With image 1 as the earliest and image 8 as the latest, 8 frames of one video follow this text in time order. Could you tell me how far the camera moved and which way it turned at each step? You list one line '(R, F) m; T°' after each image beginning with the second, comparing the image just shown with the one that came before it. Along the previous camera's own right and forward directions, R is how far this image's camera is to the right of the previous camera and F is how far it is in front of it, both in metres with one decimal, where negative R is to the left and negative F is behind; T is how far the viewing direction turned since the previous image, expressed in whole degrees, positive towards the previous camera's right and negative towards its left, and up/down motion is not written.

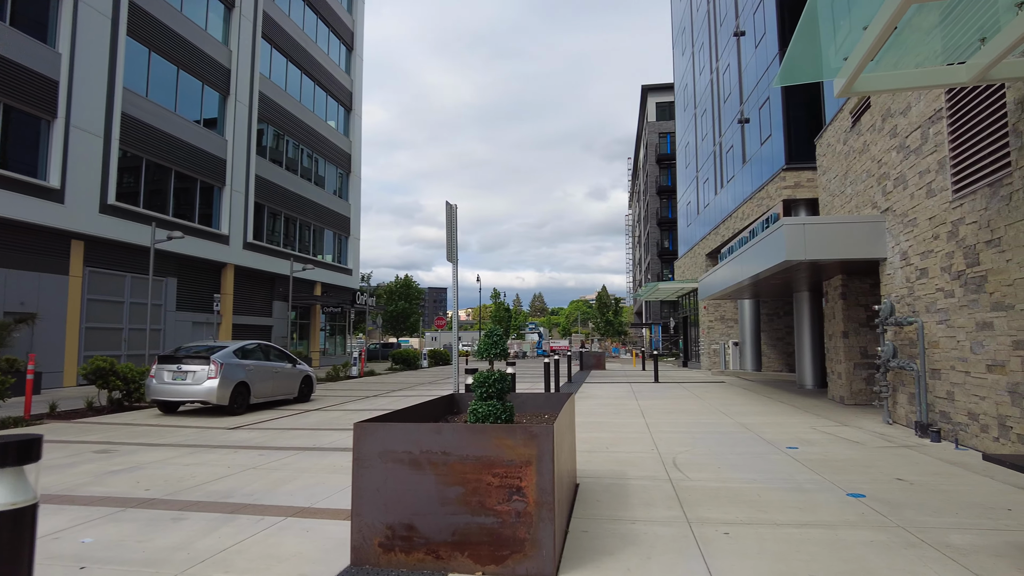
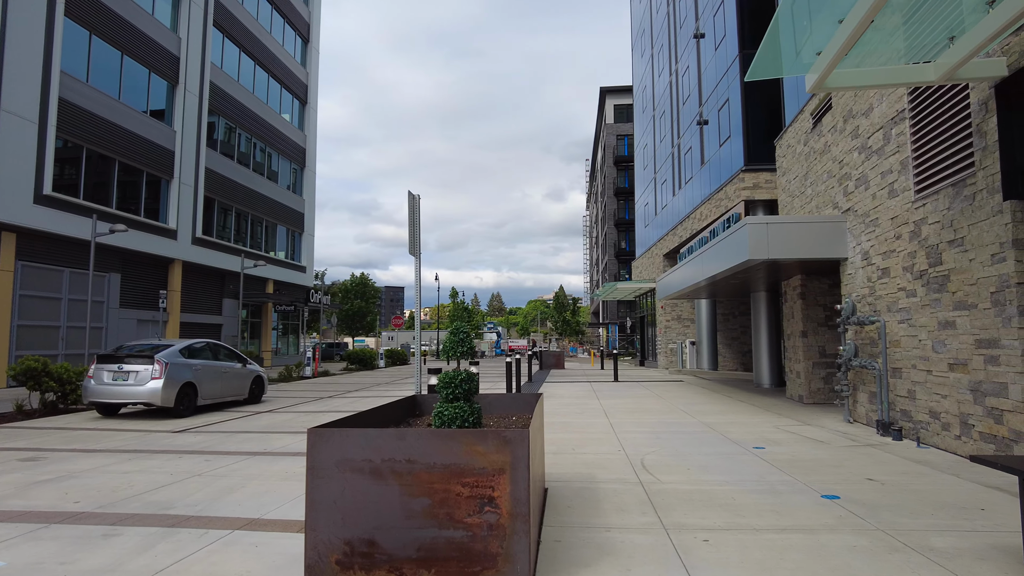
(-0.1, +0.3) m; +4°
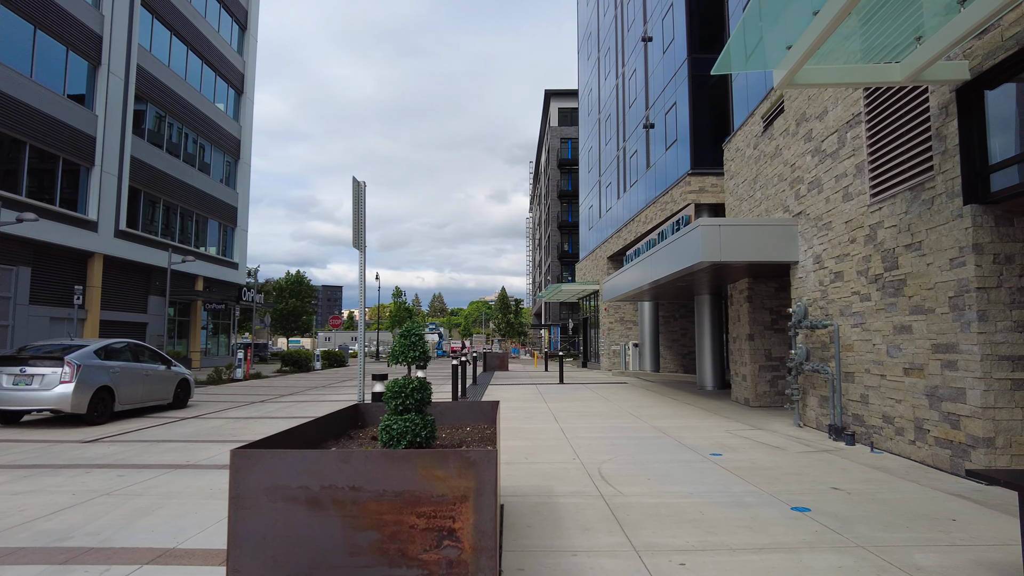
(-0.1, +0.4) m; +5°
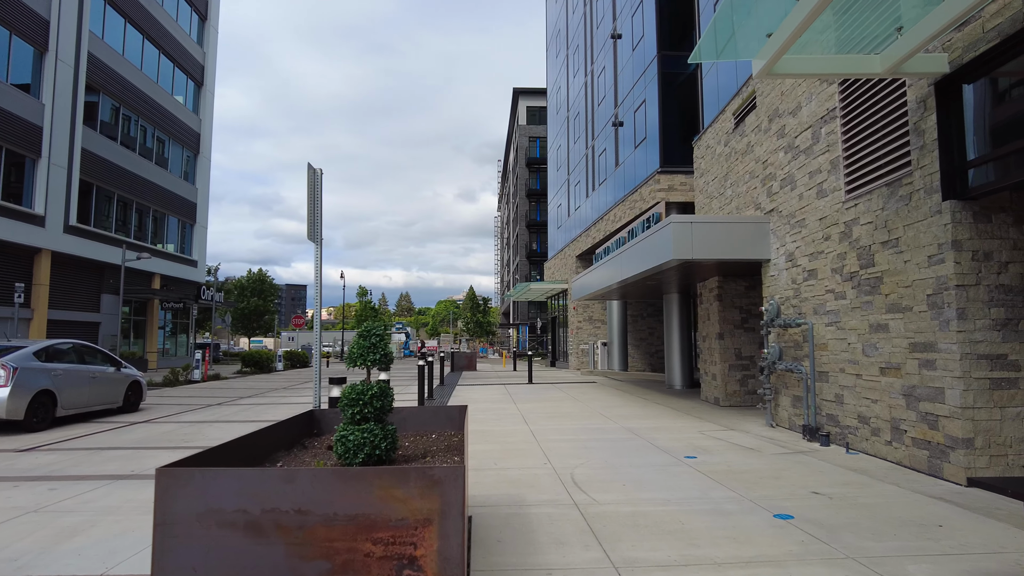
(0.0, +0.3) m; +3°
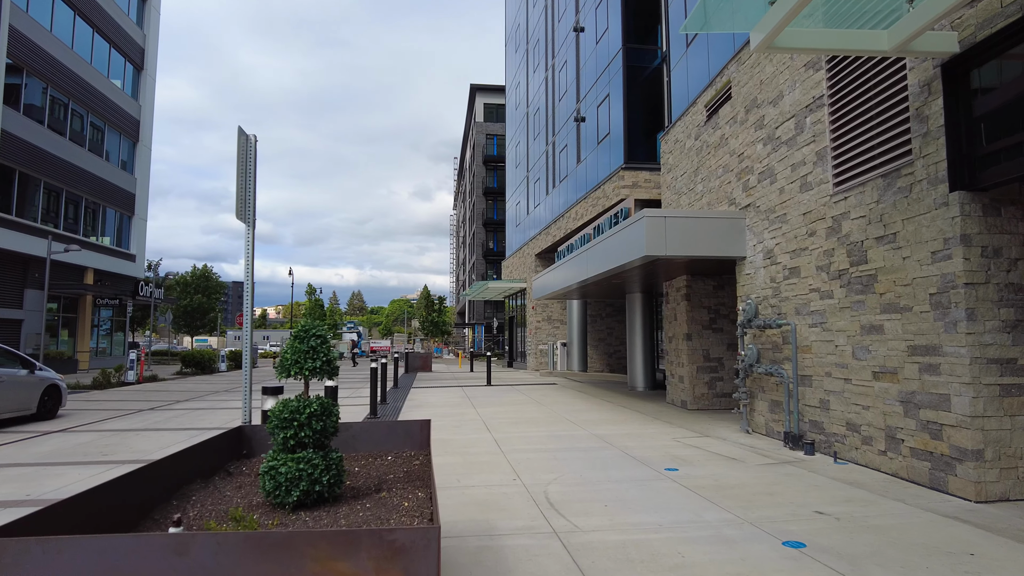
(-0.1, +0.7) m; +4°
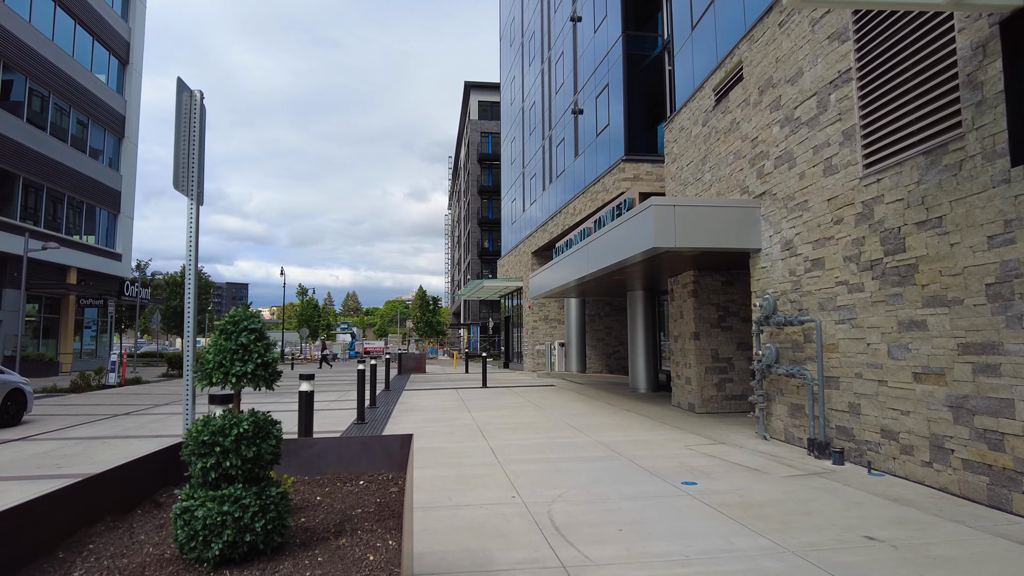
(0.0, +0.7) m; 0°
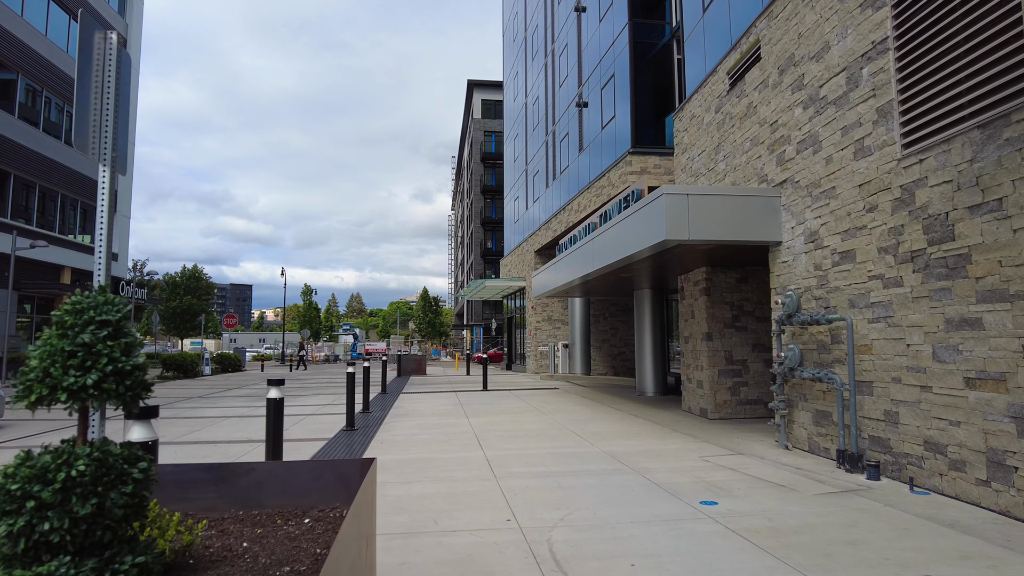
(+0.1, +0.7) m; 0°
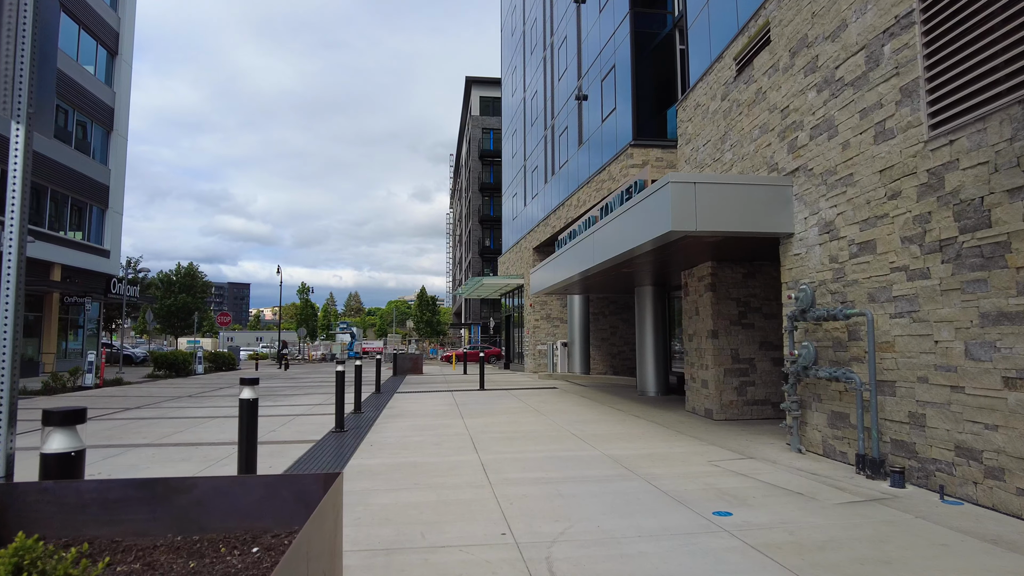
(0.0, +0.4) m; 0°
